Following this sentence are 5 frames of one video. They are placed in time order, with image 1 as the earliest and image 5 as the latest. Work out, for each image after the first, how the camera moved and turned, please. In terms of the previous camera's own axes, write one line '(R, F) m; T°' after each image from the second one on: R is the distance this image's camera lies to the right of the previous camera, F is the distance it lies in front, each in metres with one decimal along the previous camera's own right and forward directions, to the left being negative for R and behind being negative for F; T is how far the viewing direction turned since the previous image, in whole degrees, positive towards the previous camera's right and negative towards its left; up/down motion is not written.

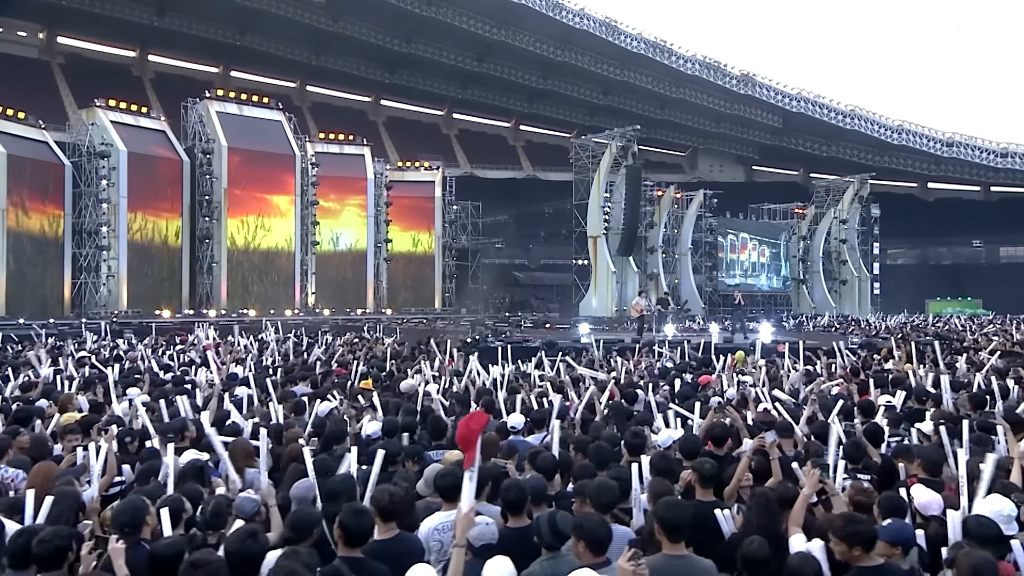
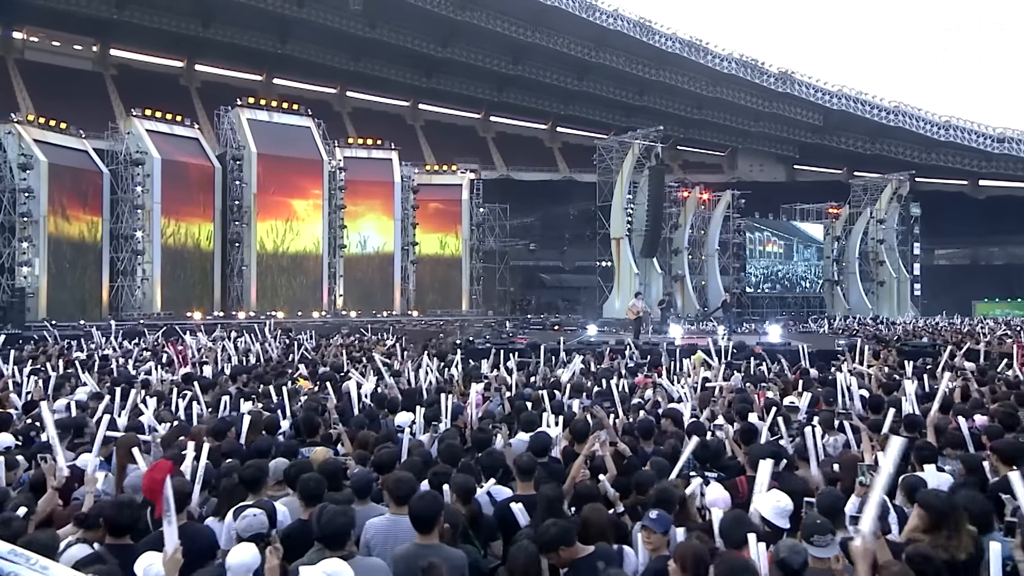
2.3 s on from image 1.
(+1.7, 0.0) m; -7°
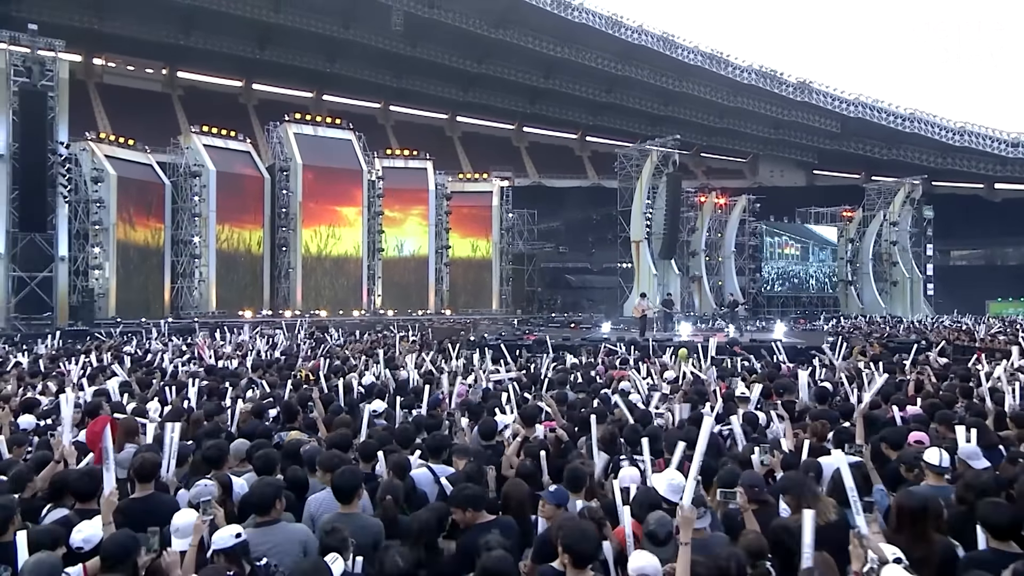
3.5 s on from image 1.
(+1.1, -1.2) m; -5°
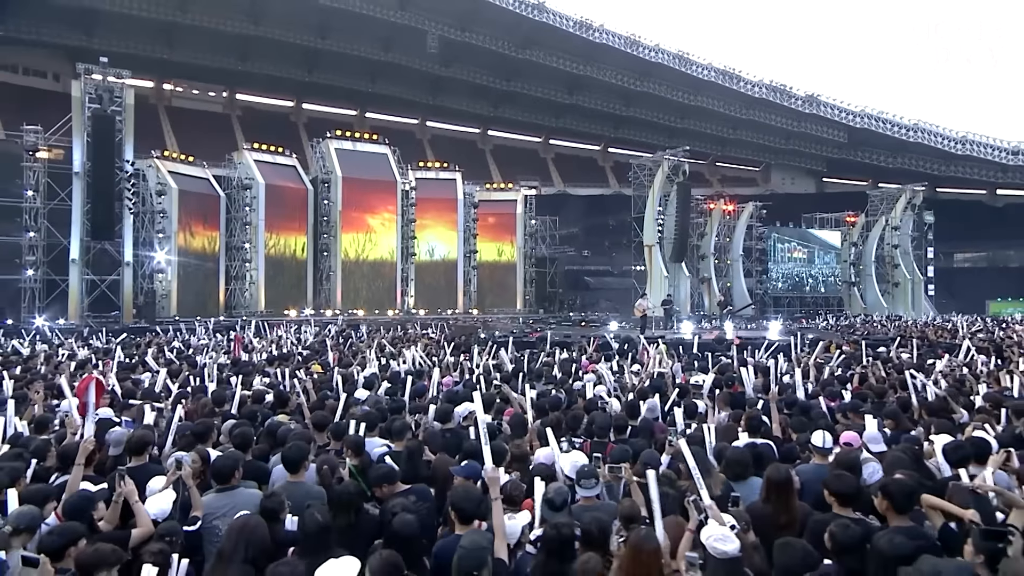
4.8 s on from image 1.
(+1.3, -1.5) m; -5°
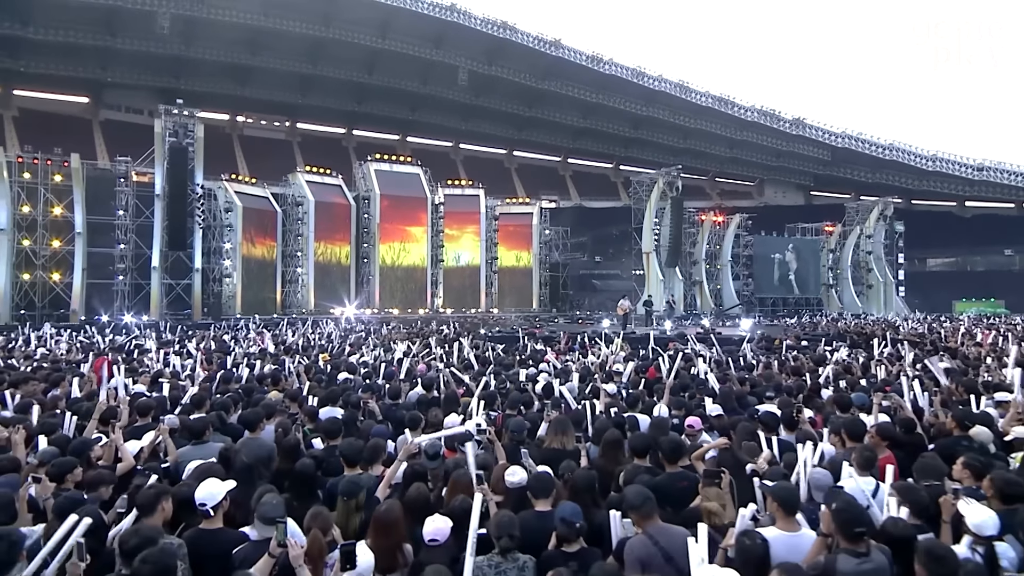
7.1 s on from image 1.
(+2.2, -2.7) m; -6°
